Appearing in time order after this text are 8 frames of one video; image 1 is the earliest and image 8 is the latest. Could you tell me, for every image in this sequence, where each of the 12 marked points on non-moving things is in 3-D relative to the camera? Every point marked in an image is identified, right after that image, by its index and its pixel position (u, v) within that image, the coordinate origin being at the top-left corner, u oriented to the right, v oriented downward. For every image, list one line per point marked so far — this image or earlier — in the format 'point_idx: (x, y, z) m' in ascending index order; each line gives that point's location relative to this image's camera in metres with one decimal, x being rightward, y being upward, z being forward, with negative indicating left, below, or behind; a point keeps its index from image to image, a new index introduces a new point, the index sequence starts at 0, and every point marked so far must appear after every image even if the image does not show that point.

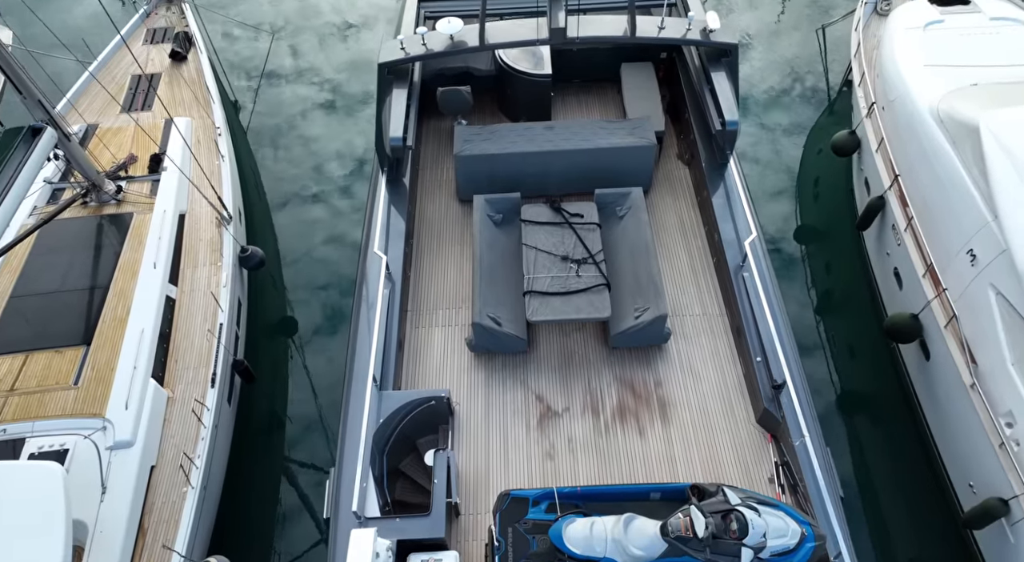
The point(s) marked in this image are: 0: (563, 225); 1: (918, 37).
0: (+0.5, +0.6, +8.9) m
1: (+6.7, +4.1, +13.9) m
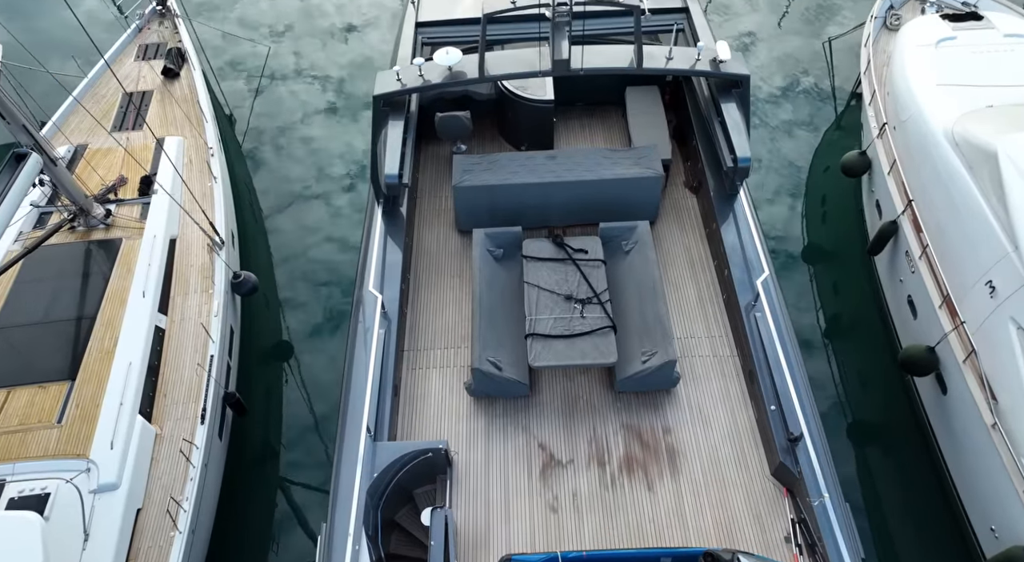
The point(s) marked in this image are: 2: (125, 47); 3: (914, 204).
0: (+0.5, +0.2, +8.5) m
1: (+6.7, +3.7, +13.5) m
2: (-7.4, +4.5, +16.1) m
3: (+5.7, +1.1, +12.0) m
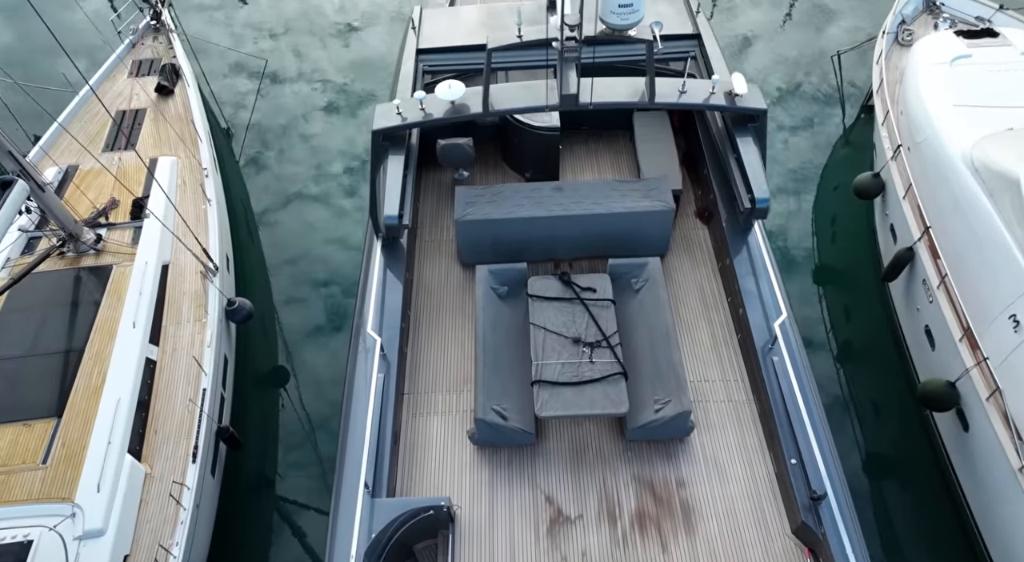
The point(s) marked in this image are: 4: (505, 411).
0: (+0.6, -0.2, +8.1) m
1: (+6.8, +3.3, +13.1) m
2: (-7.3, +4.1, +15.7) m
3: (+5.8, +0.7, +11.6) m
4: (-0.1, -1.2, +7.6) m
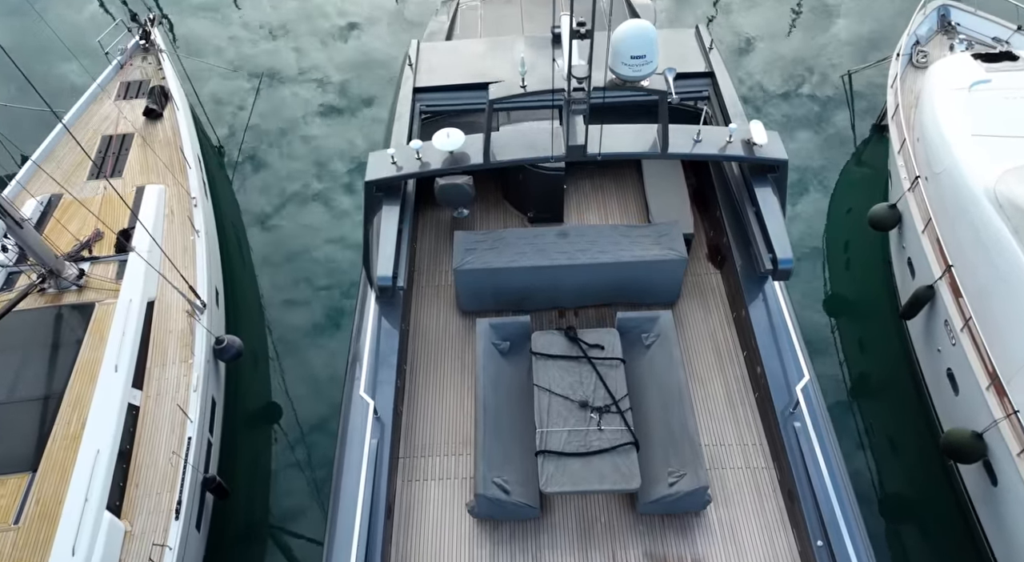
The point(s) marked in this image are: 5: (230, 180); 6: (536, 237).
0: (+0.6, -0.7, +7.5) m
1: (+6.8, +2.7, +12.6) m
2: (-7.3, +3.5, +15.1) m
3: (+5.8, +0.2, +11.1) m
4: (0.0, -1.7, +7.1) m
5: (-5.0, +2.0, +15.2) m
6: (+0.2, +0.4, +8.4) m
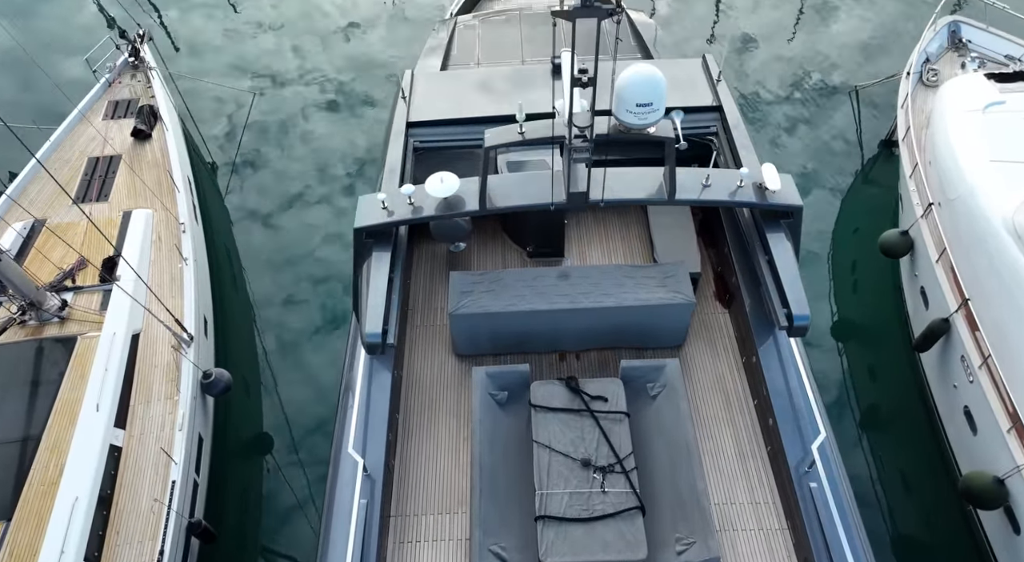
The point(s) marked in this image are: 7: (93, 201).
0: (+0.6, -1.1, +7.1) m
1: (+6.7, +2.3, +12.2) m
2: (-7.3, +3.1, +14.7) m
3: (+5.8, -0.3, +10.6) m
4: (-0.1, -2.1, +6.7) m
5: (-5.1, +1.6, +14.8) m
6: (+0.2, 0.0, +8.0) m
7: (-6.5, +1.2, +13.0) m
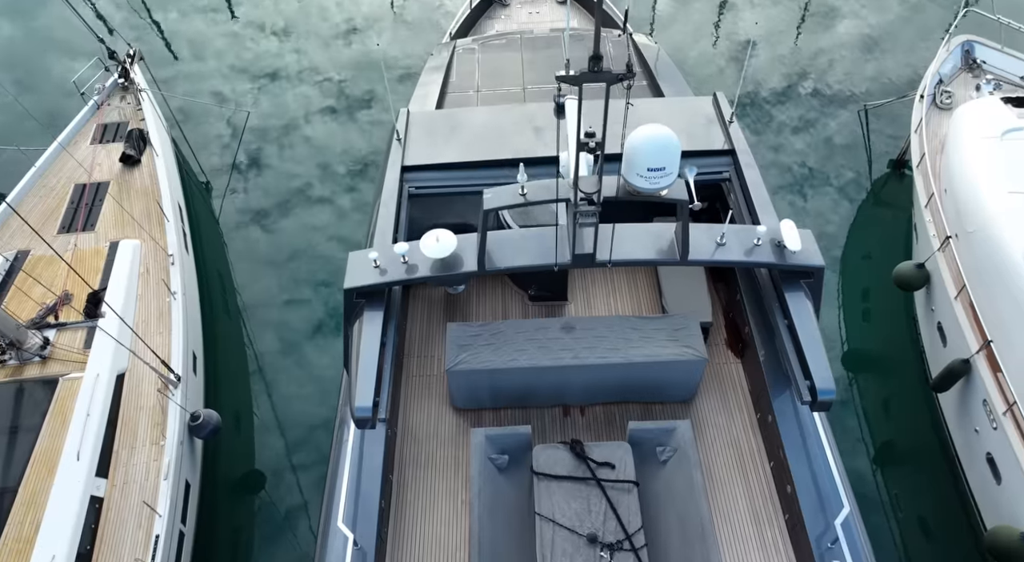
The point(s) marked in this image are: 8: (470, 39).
0: (+0.6, -1.6, +6.6) m
1: (+6.8, +1.8, +11.7) m
2: (-7.3, +2.6, +14.3) m
3: (+5.8, -0.7, +10.2) m
4: (-0.1, -2.6, +6.2) m
5: (-5.1, +1.1, +14.3) m
6: (+0.2, -0.4, +7.6) m
7: (-6.5, +0.7, +12.5) m
8: (-0.6, +3.6, +12.5) m
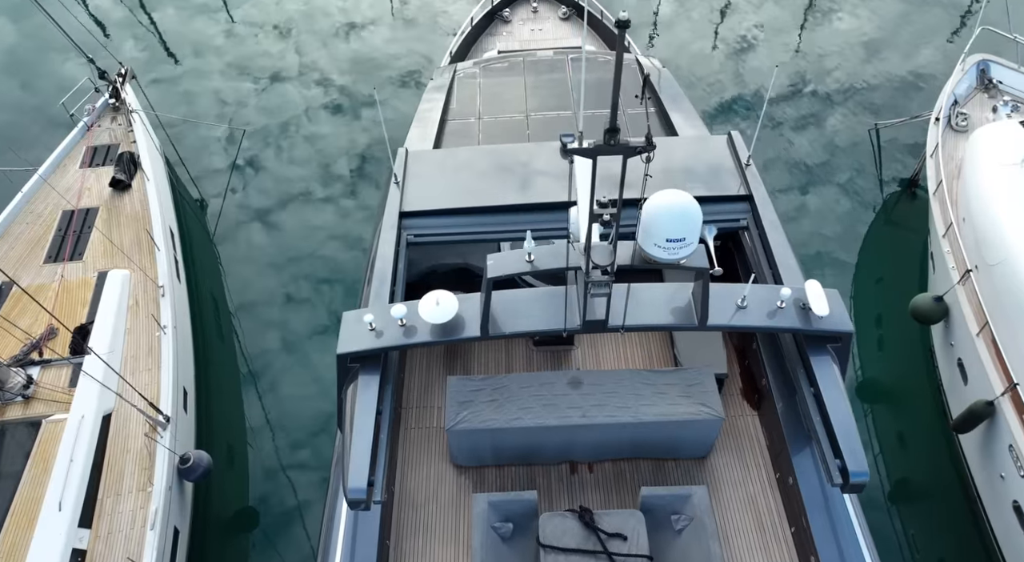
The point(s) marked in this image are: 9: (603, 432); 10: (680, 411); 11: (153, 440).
0: (+0.6, -2.0, +6.2) m
1: (+6.8, +1.4, +11.3) m
2: (-7.3, +2.1, +13.8) m
3: (+5.8, -1.2, +9.7) m
4: (0.0, -3.0, +5.7) m
5: (-5.0, +0.6, +13.9) m
6: (+0.3, -0.9, +7.1) m
7: (-6.4, +0.3, +12.1) m
8: (-0.6, +3.1, +12.1) m
9: (+0.7, -1.3, +7.0) m
10: (+1.4, -1.0, +6.9) m
11: (-4.3, -1.9, +10.1) m
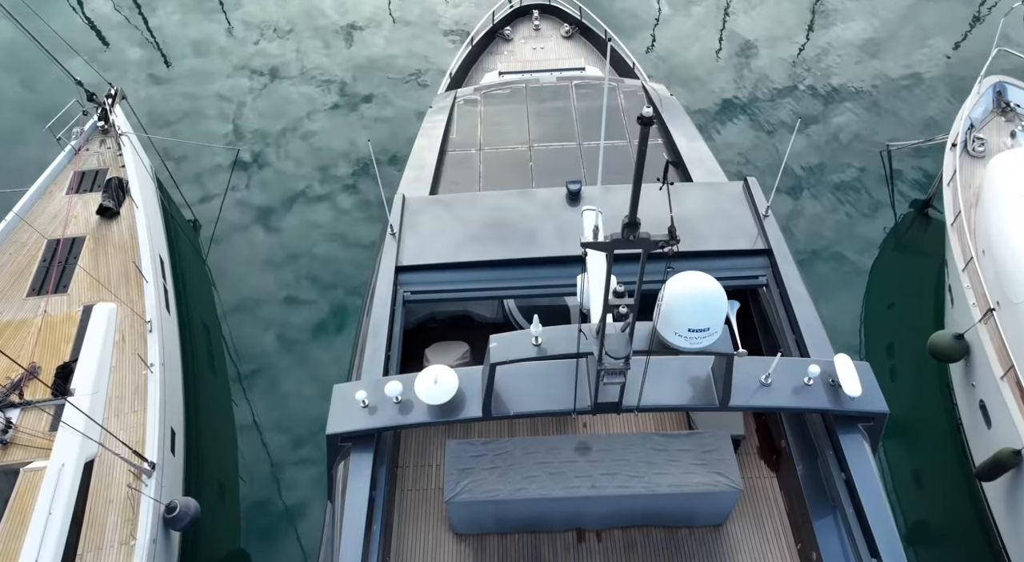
0: (+0.7, -2.5, +5.7) m
1: (+6.8, +0.9, +10.8) m
2: (-7.3, +1.7, +13.4) m
3: (+5.8, -1.7, +9.2) m
4: (0.0, -3.5, +5.3) m
5: (-5.0, +0.1, +13.4) m
6: (+0.3, -1.3, +6.6) m
7: (-6.4, -0.2, +11.6) m
8: (-0.6, +2.7, +11.6) m
9: (+0.7, -1.7, +6.5) m
10: (+1.4, -1.5, +6.4) m
11: (-4.3, -2.4, +9.6) m
